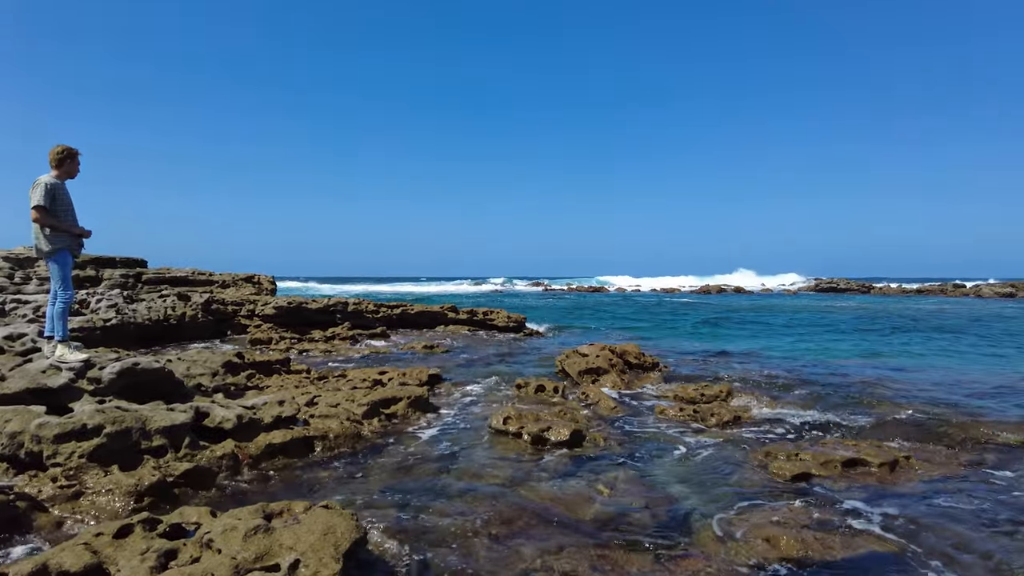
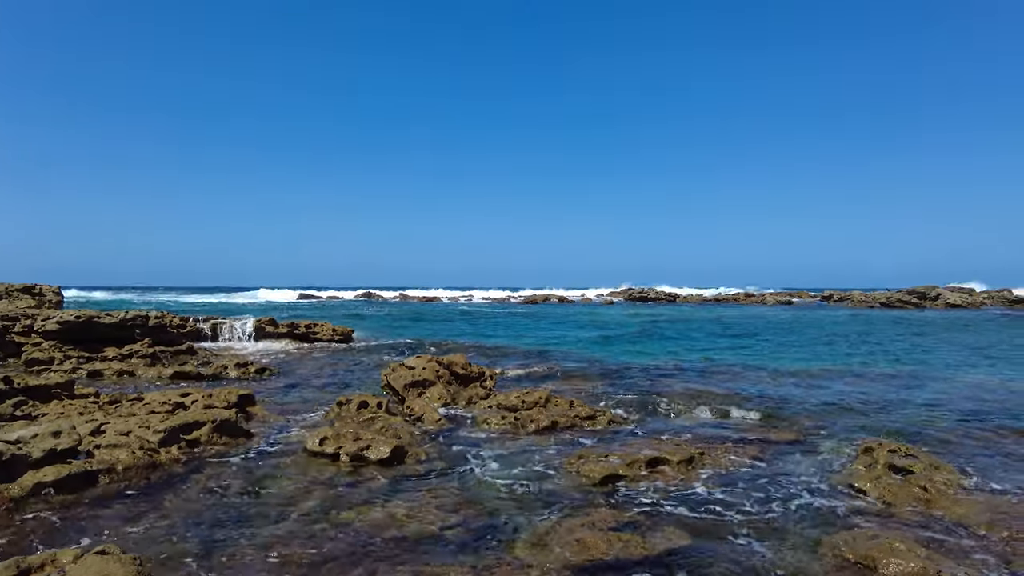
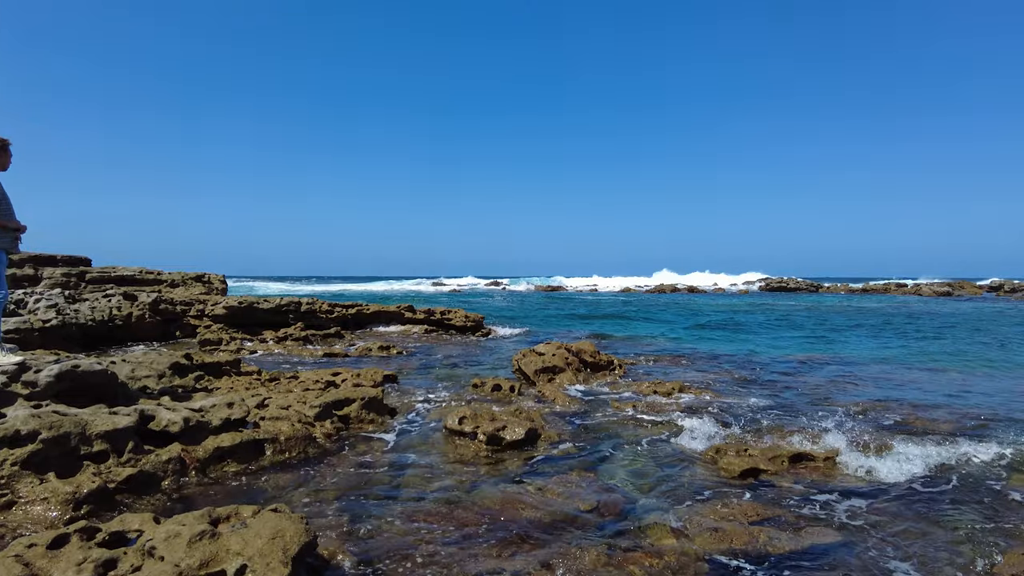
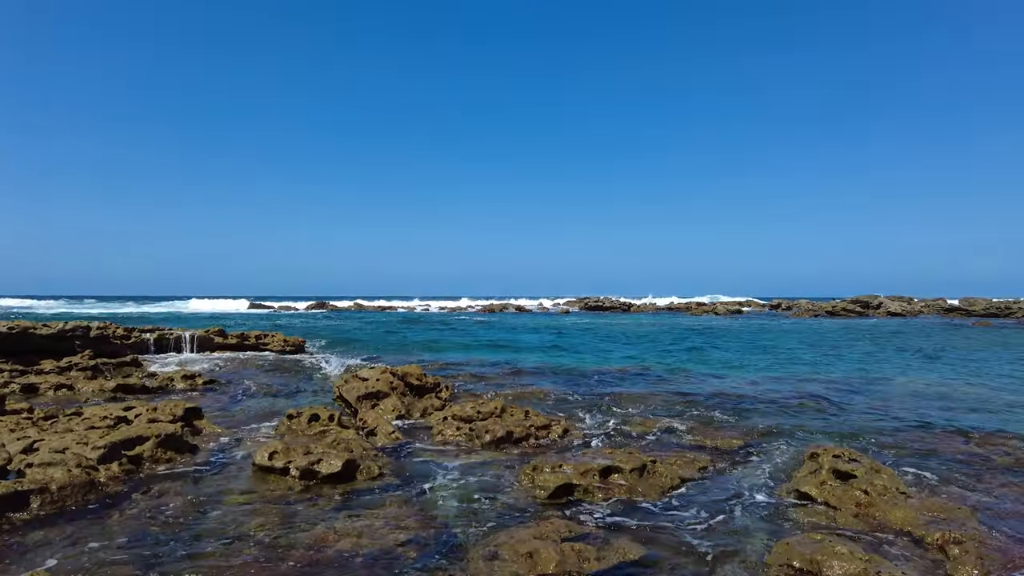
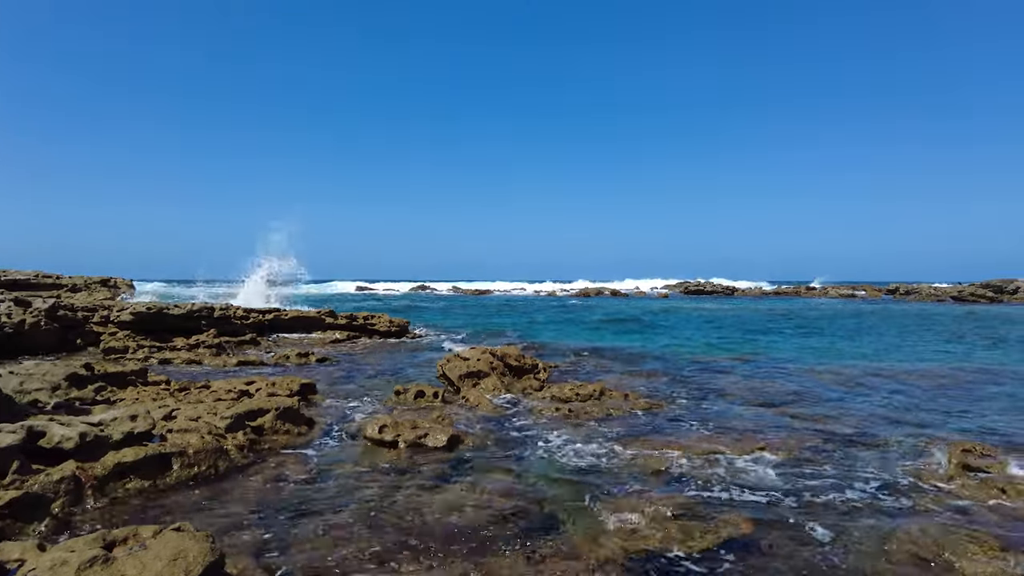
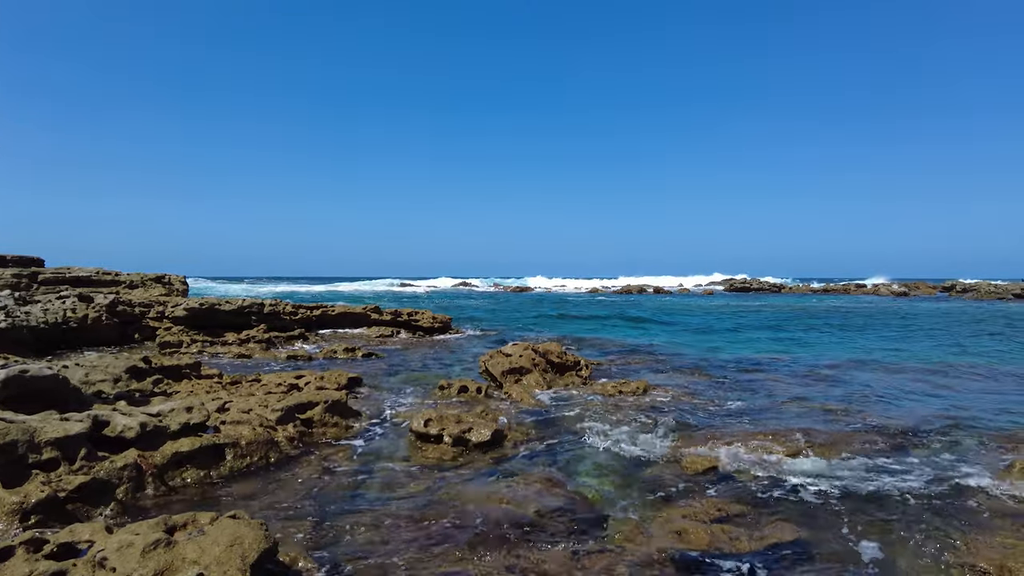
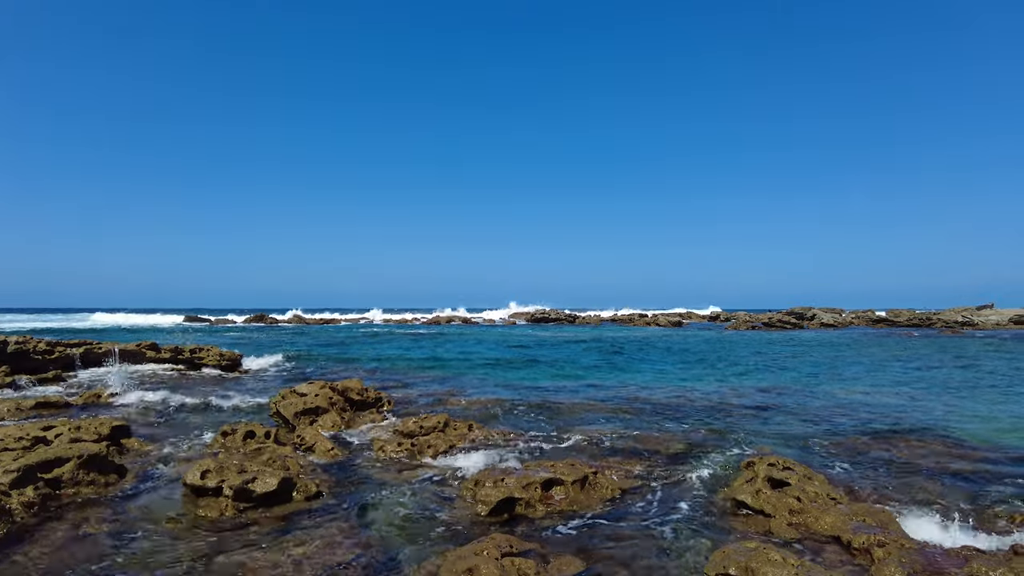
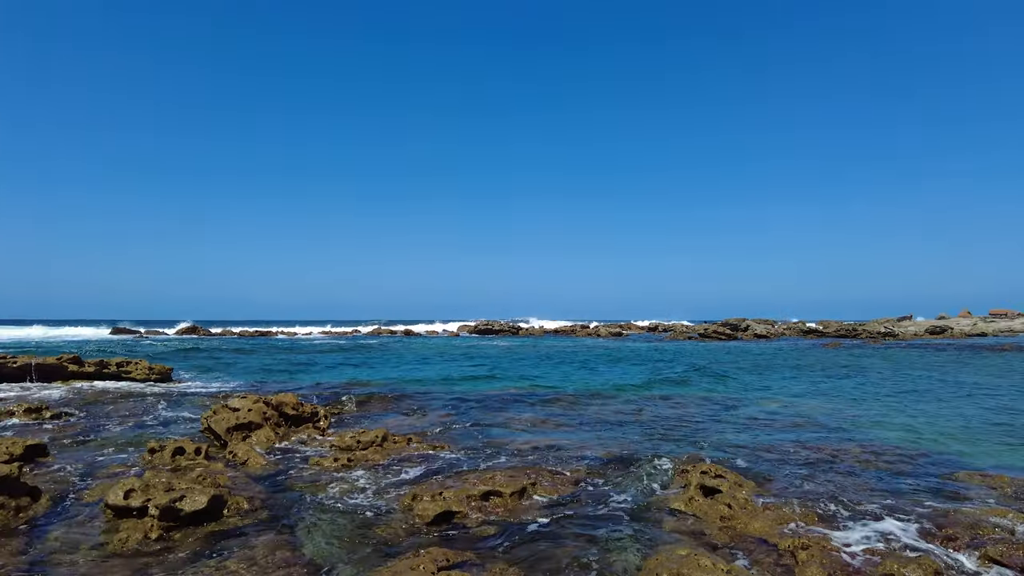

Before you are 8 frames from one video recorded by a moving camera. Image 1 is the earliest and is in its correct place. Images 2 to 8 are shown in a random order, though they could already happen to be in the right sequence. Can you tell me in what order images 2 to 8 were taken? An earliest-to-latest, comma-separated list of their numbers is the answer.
3, 6, 5, 2, 4, 7, 8
